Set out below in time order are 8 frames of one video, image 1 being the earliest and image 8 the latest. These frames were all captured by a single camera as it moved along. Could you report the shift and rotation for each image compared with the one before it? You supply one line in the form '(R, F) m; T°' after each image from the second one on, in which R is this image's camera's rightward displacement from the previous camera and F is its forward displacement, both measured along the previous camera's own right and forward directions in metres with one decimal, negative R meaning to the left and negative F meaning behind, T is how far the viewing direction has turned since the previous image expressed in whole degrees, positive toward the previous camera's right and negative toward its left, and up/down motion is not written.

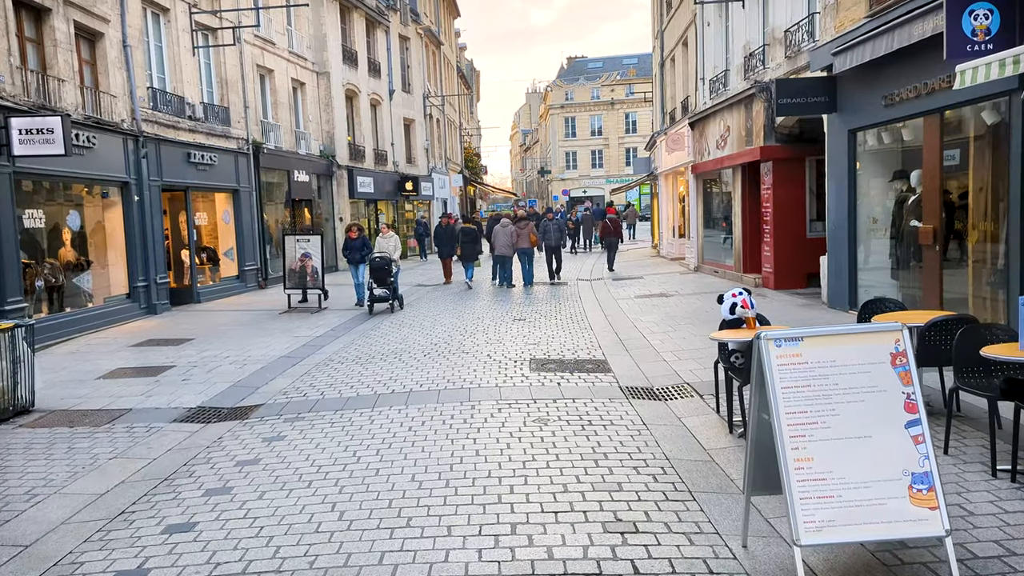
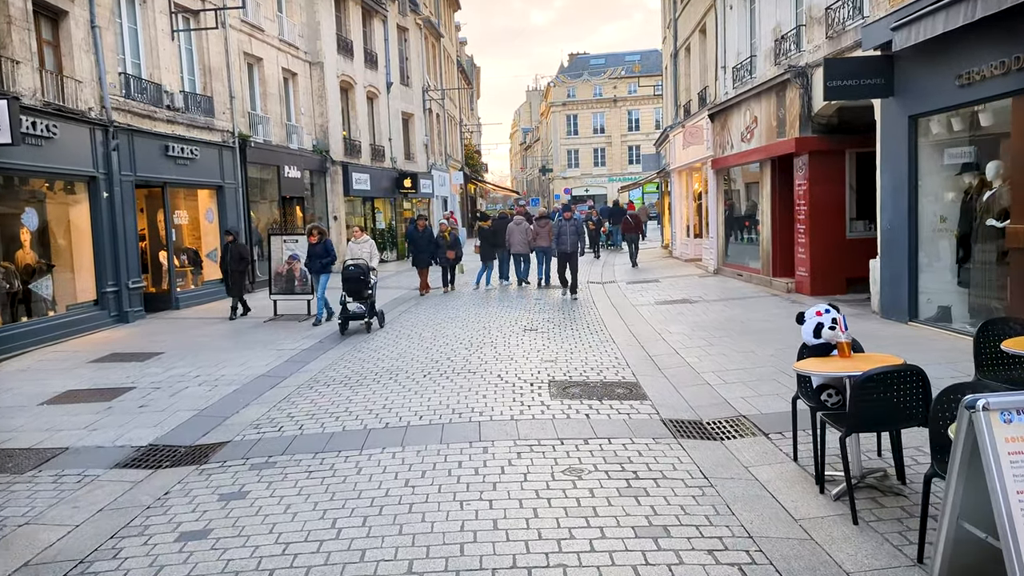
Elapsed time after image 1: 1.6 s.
(-0.1, +1.3) m; 0°
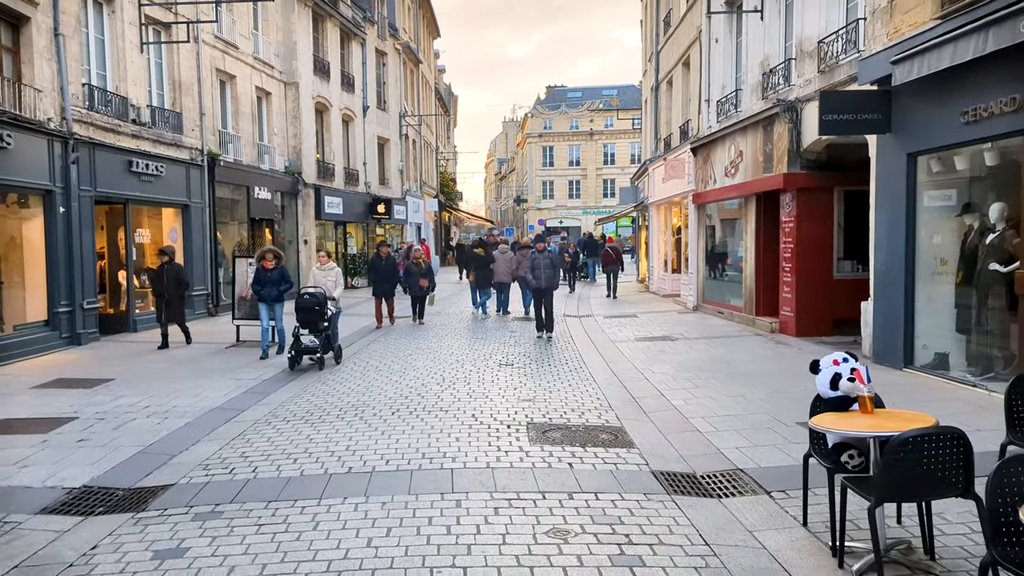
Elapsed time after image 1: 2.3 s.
(-0.1, +0.5) m; +2°
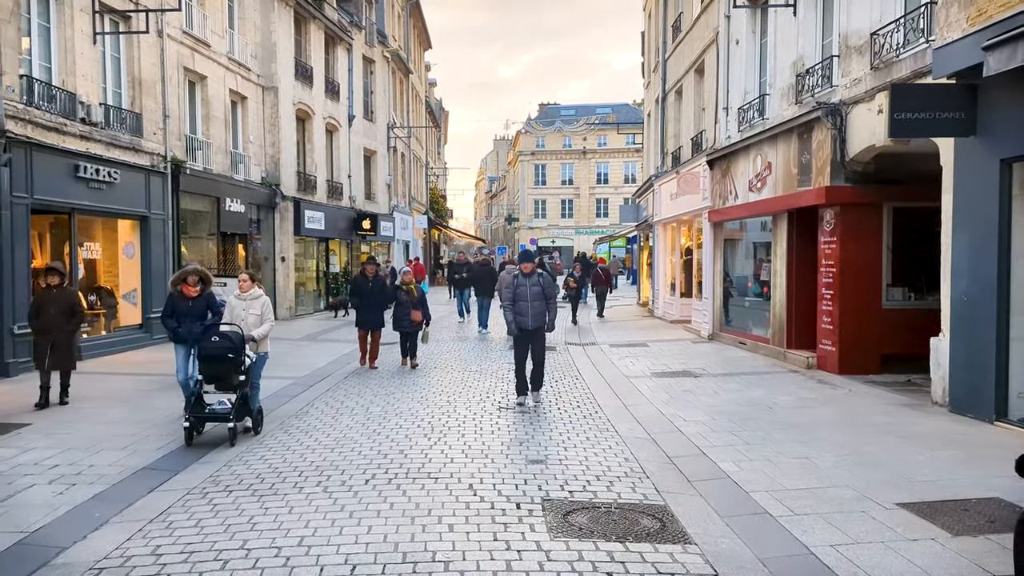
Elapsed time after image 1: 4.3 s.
(-0.1, +1.6) m; +1°
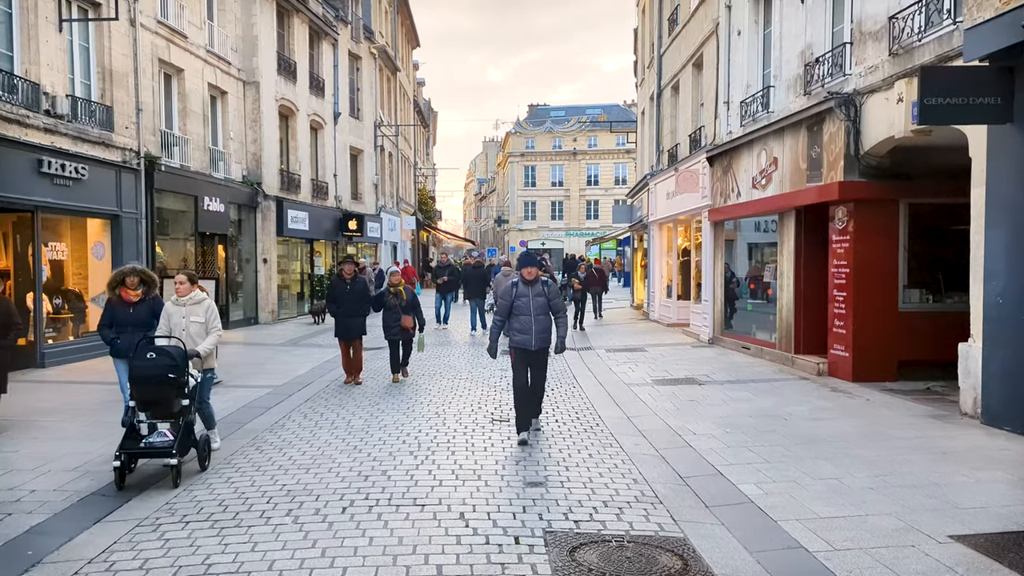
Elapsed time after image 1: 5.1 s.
(0.0, +0.7) m; +1°
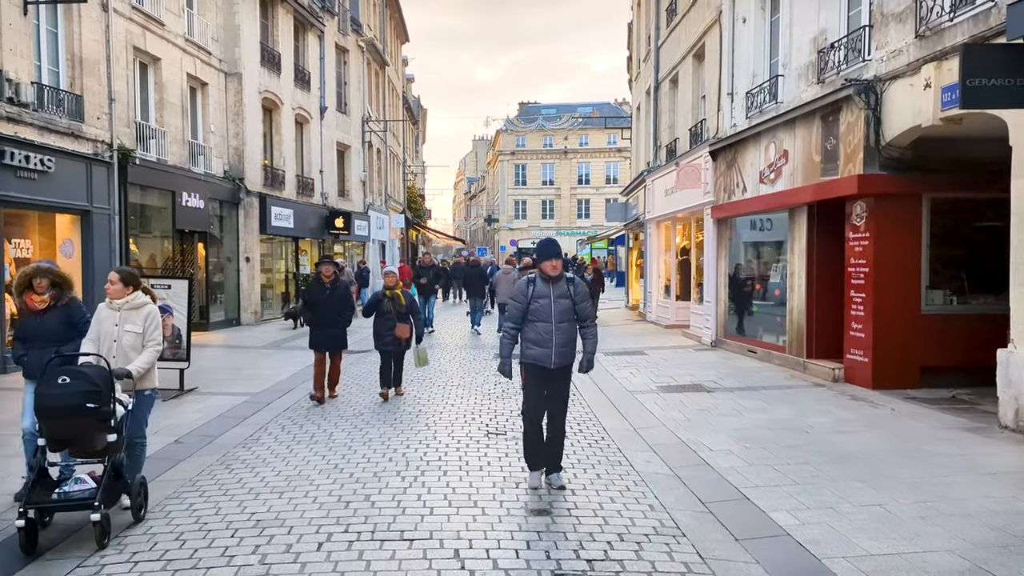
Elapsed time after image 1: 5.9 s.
(-0.1, +0.7) m; +1°
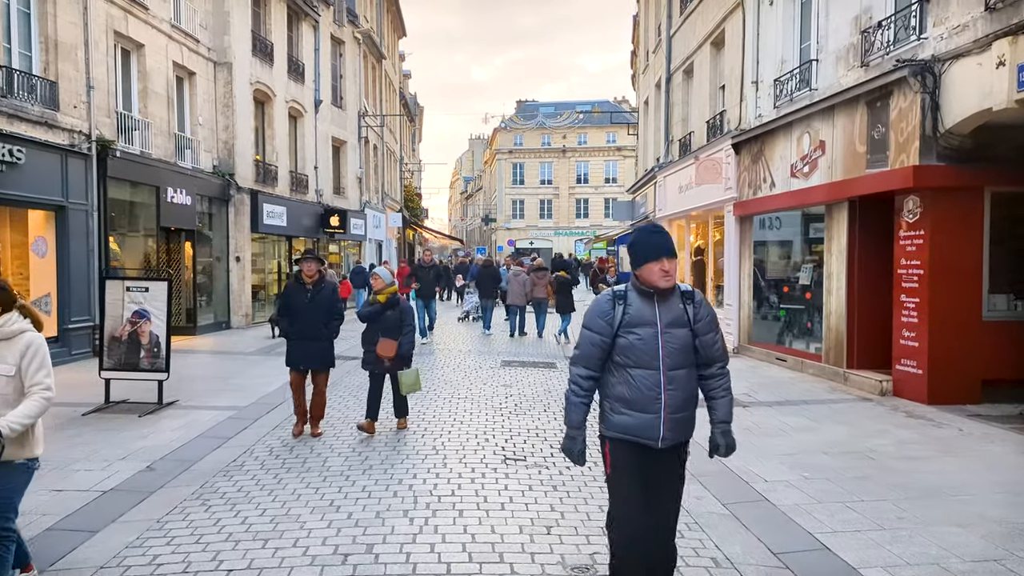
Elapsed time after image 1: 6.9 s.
(-0.2, +0.9) m; 0°
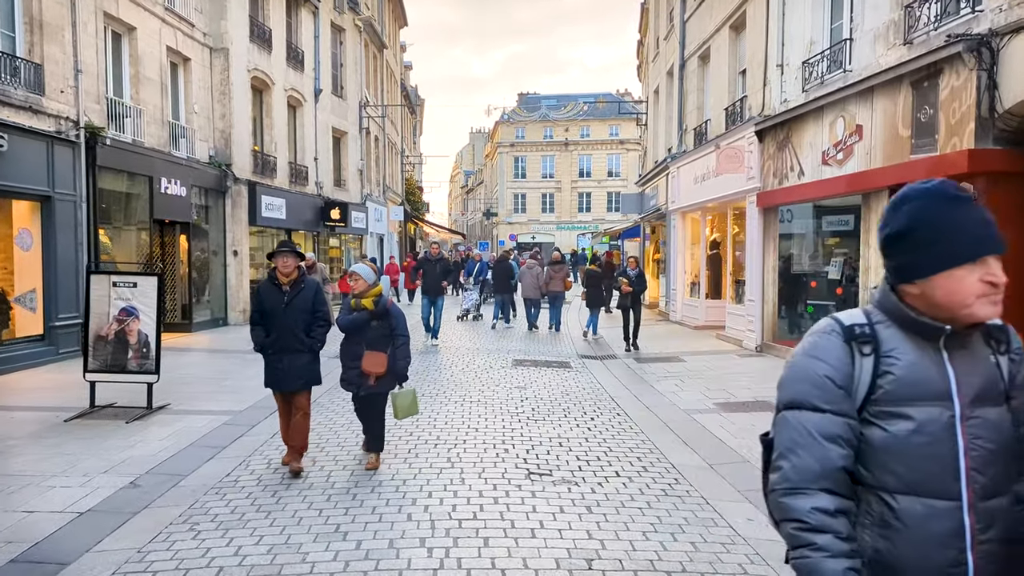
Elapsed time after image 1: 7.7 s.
(-0.2, +0.6) m; 0°
